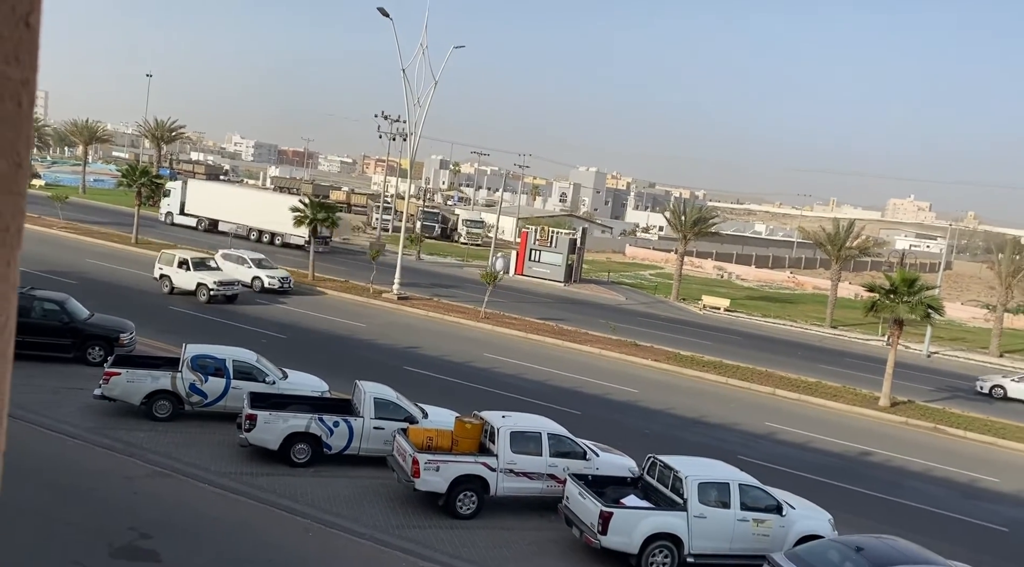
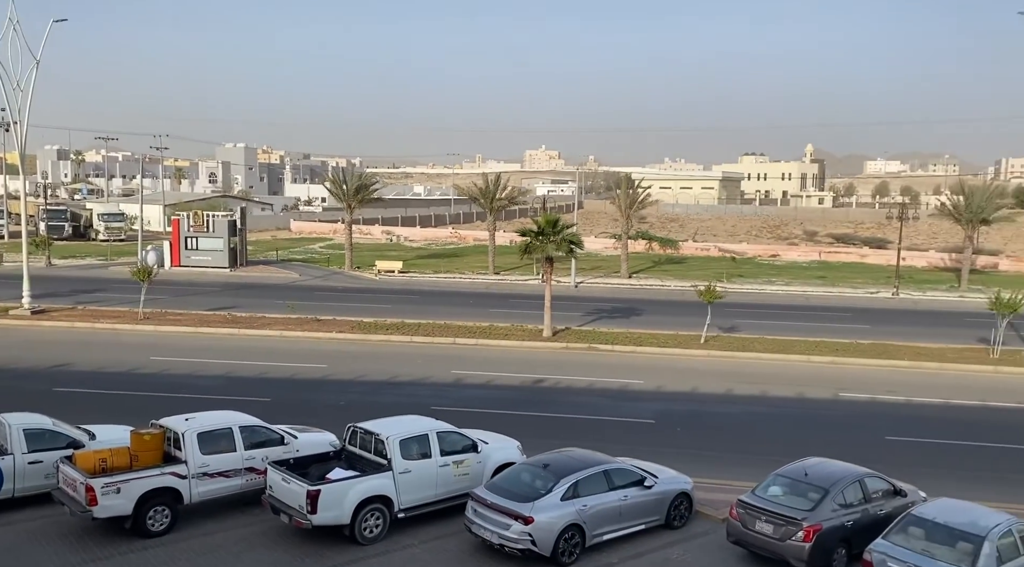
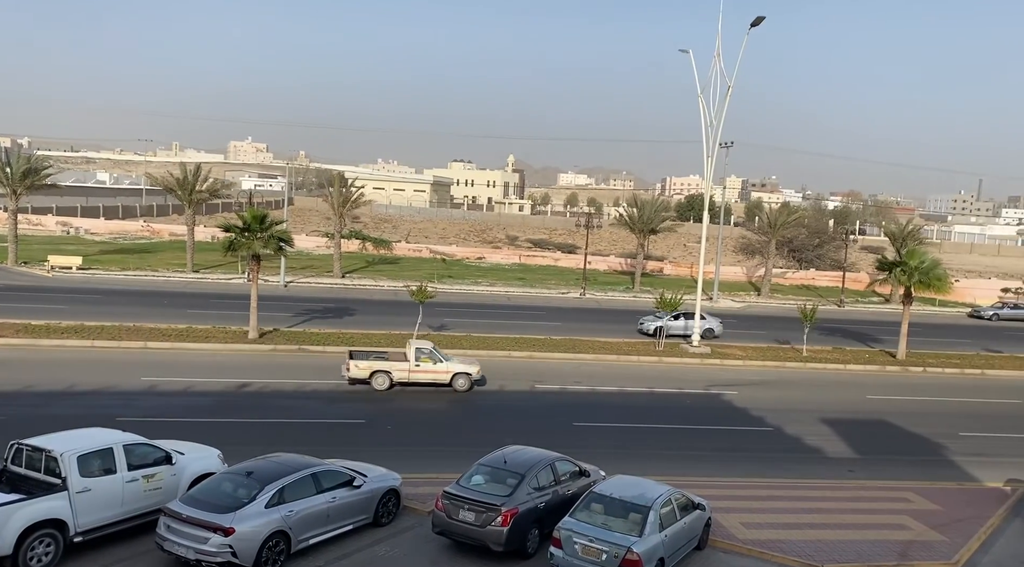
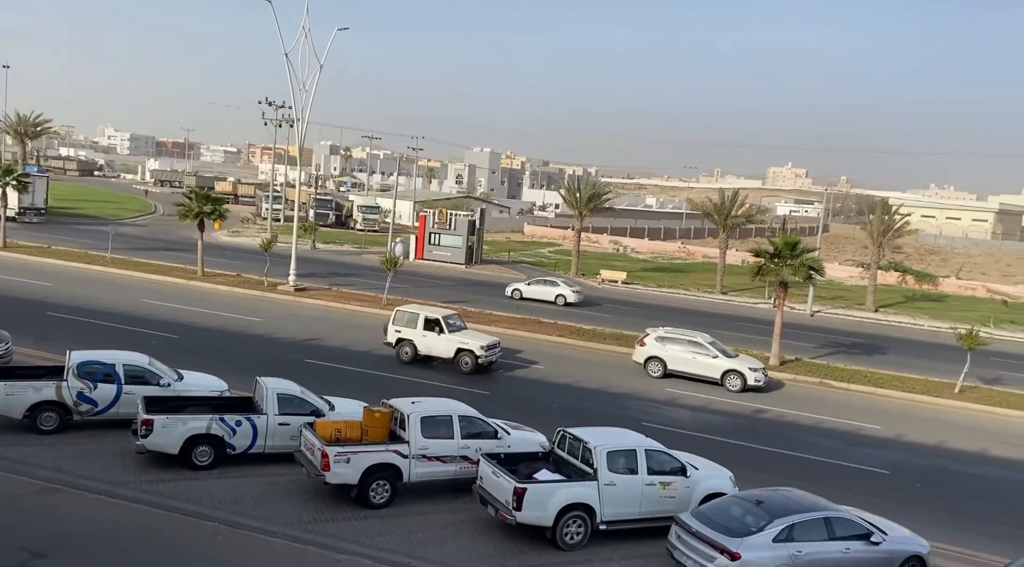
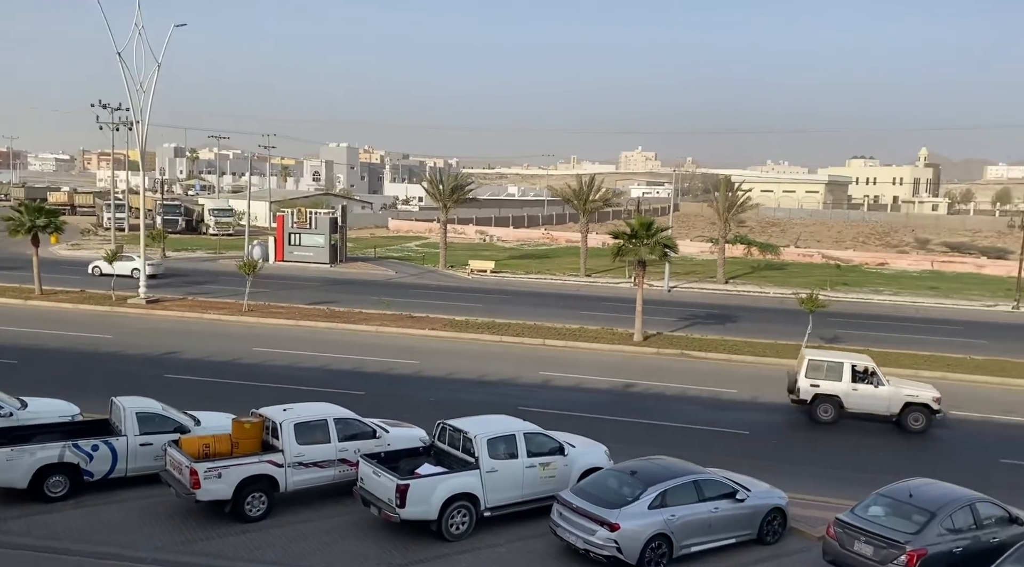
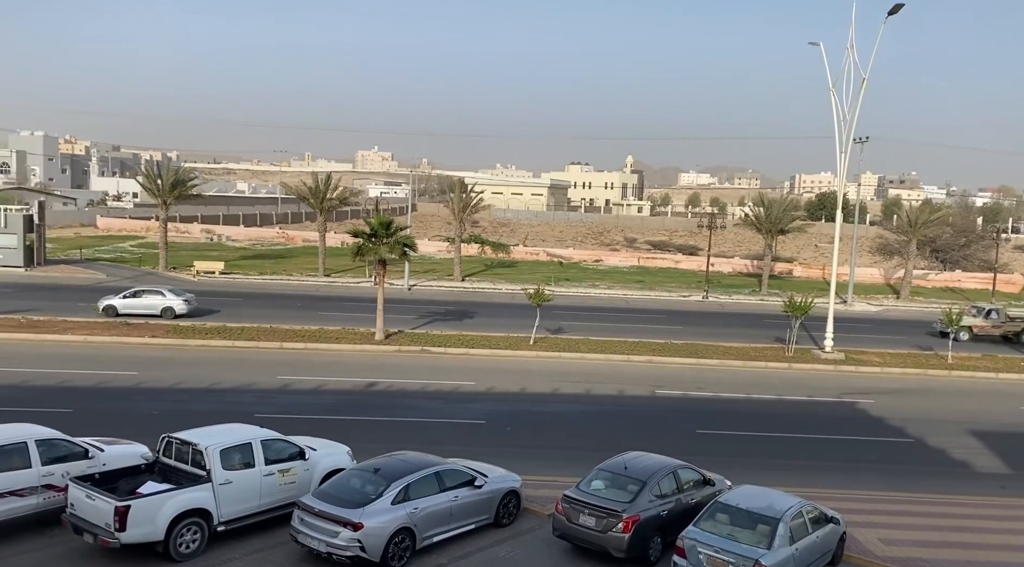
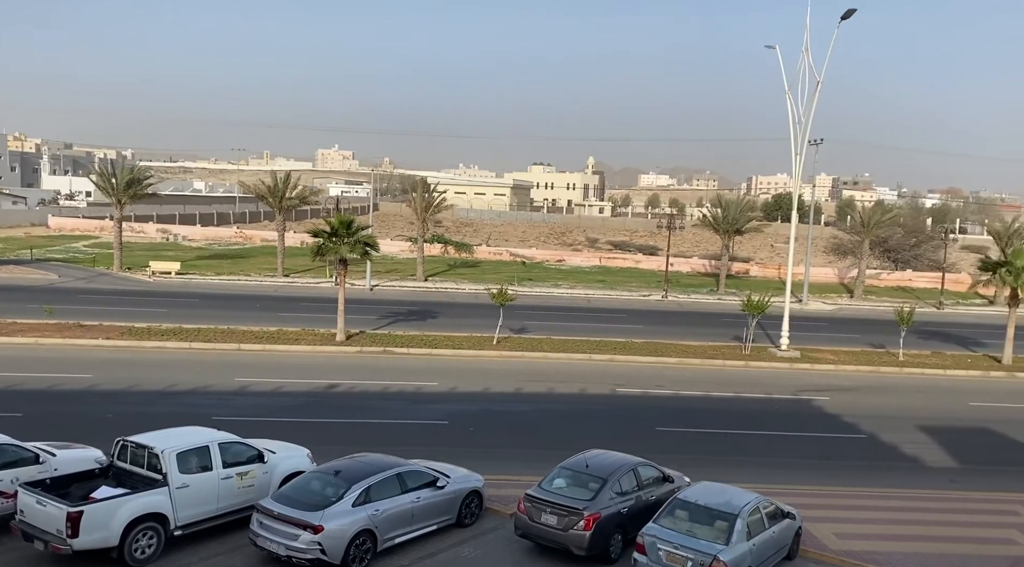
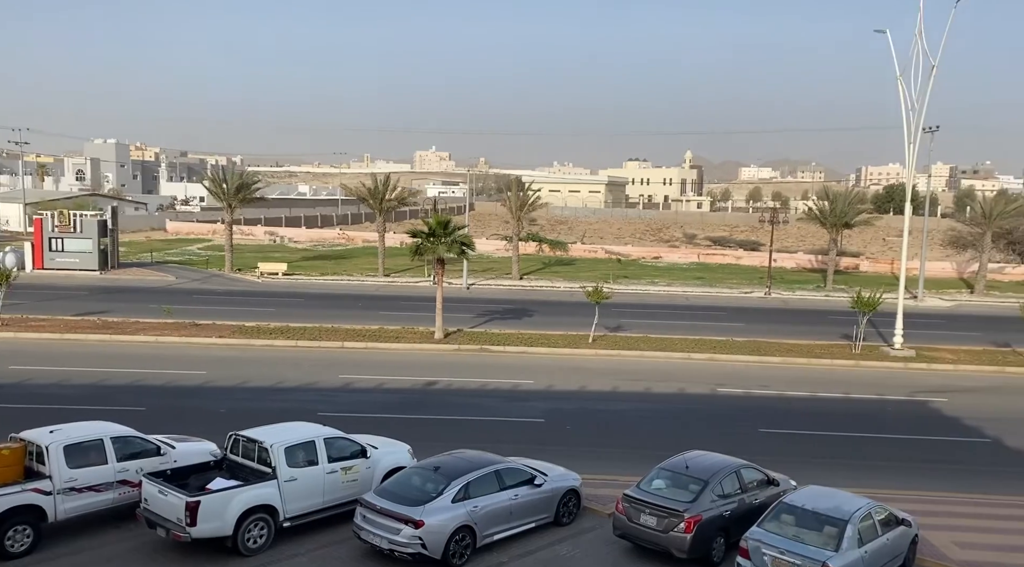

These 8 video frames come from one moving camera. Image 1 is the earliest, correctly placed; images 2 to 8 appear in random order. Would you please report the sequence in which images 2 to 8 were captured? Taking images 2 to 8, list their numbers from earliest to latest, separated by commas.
4, 5, 2, 8, 7, 3, 6
